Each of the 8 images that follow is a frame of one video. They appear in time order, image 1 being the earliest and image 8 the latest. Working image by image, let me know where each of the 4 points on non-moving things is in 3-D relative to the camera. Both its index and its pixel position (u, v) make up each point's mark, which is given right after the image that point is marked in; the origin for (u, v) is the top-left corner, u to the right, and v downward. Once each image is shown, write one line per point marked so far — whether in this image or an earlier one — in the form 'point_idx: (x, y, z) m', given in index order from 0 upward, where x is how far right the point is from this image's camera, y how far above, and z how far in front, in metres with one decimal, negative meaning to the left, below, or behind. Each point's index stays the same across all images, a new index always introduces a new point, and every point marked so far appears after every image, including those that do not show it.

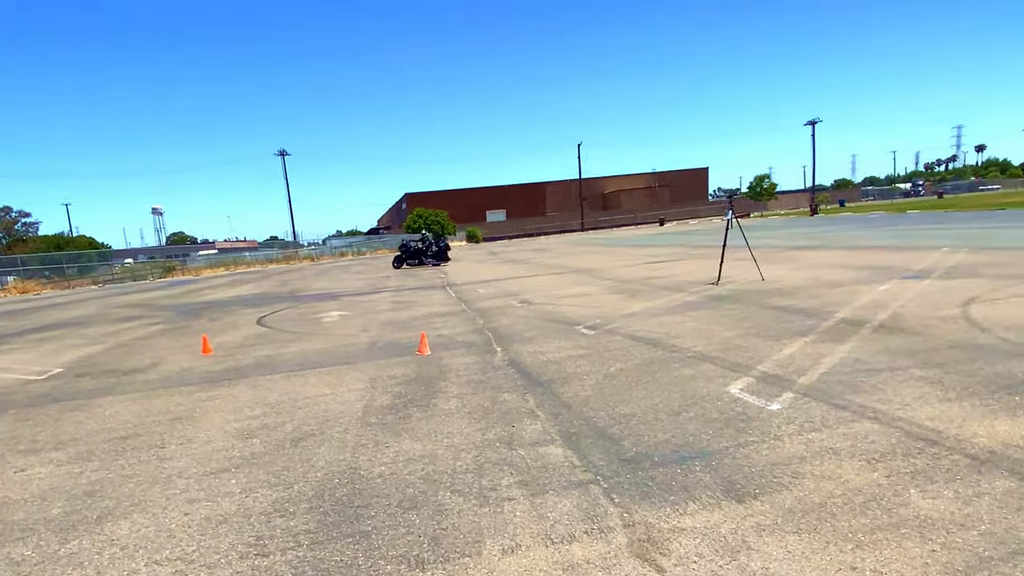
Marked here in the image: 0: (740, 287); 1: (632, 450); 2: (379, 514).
0: (+4.2, 0.0, +13.8) m
1: (+0.7, -0.9, +4.4) m
2: (-0.6, -1.1, +3.6) m
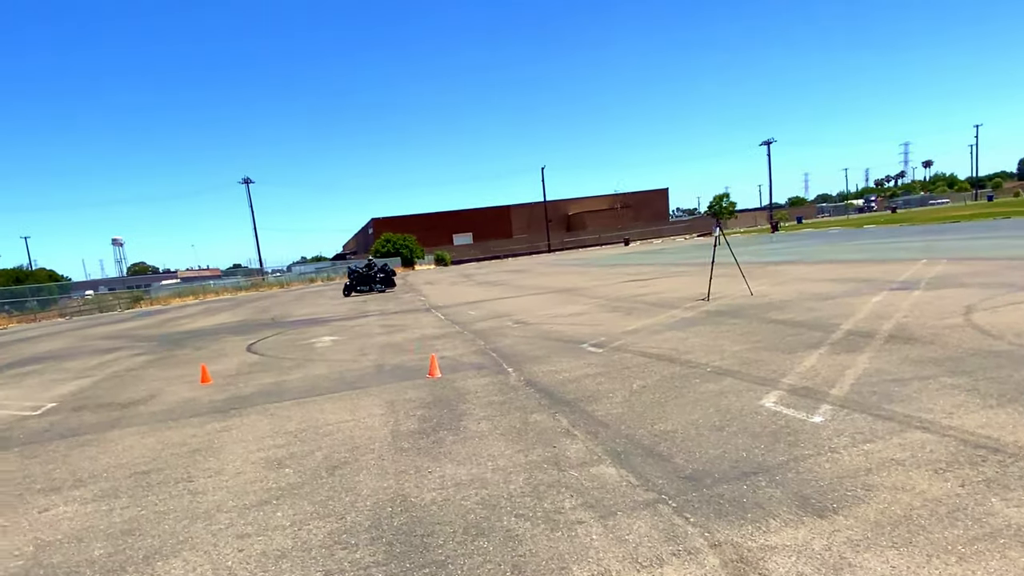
0: (+4.1, -0.3, +13.9) m
1: (+1.0, -1.0, +4.3) m
2: (-0.3, -1.2, +3.4) m
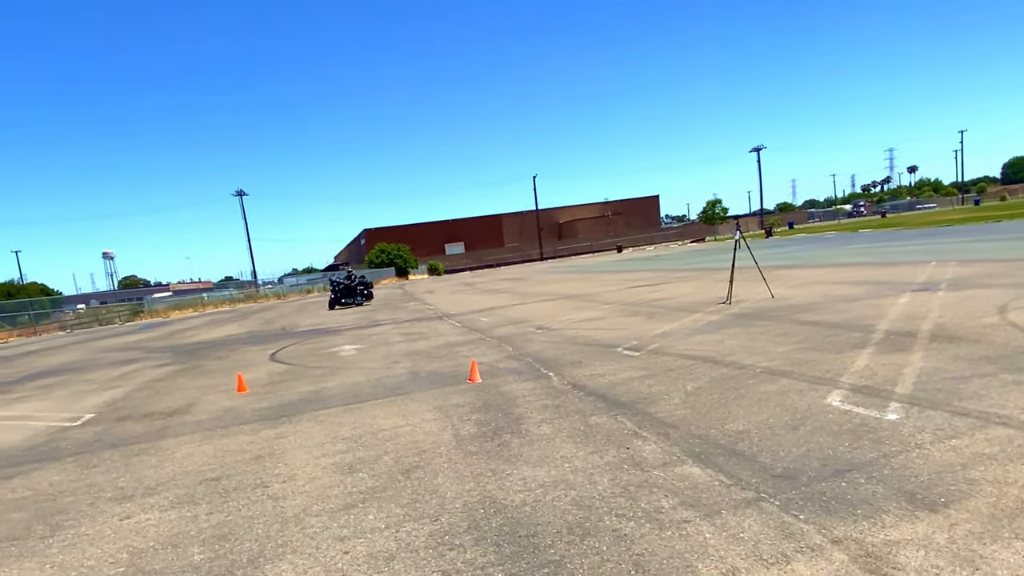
0: (+4.5, -0.3, +13.9) m
1: (+1.5, -1.0, +4.2) m
2: (+0.2, -1.1, +3.4) m
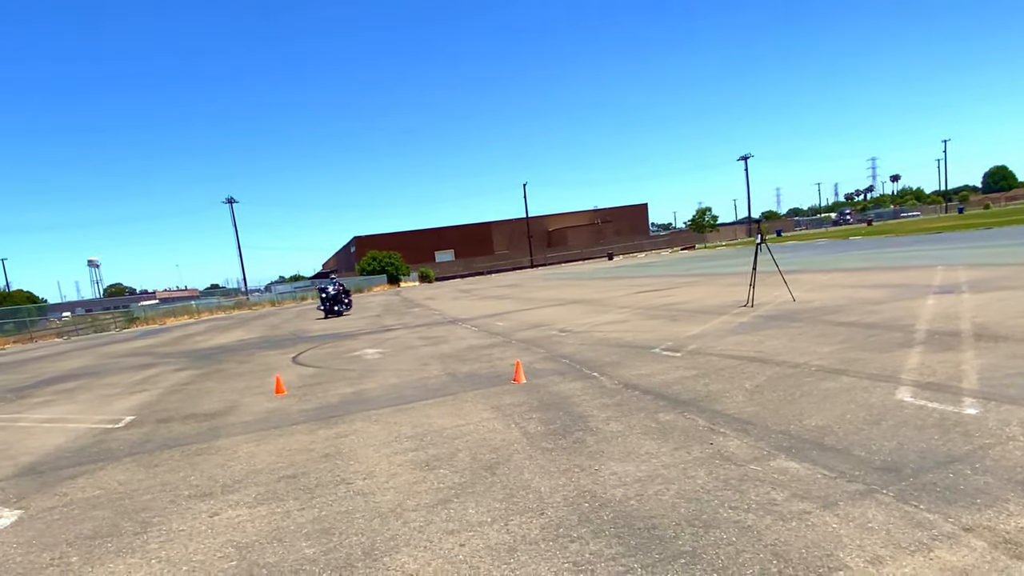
0: (+4.9, -0.4, +13.9) m
1: (+2.0, -1.0, +4.2) m
2: (+0.8, -1.1, +3.4) m
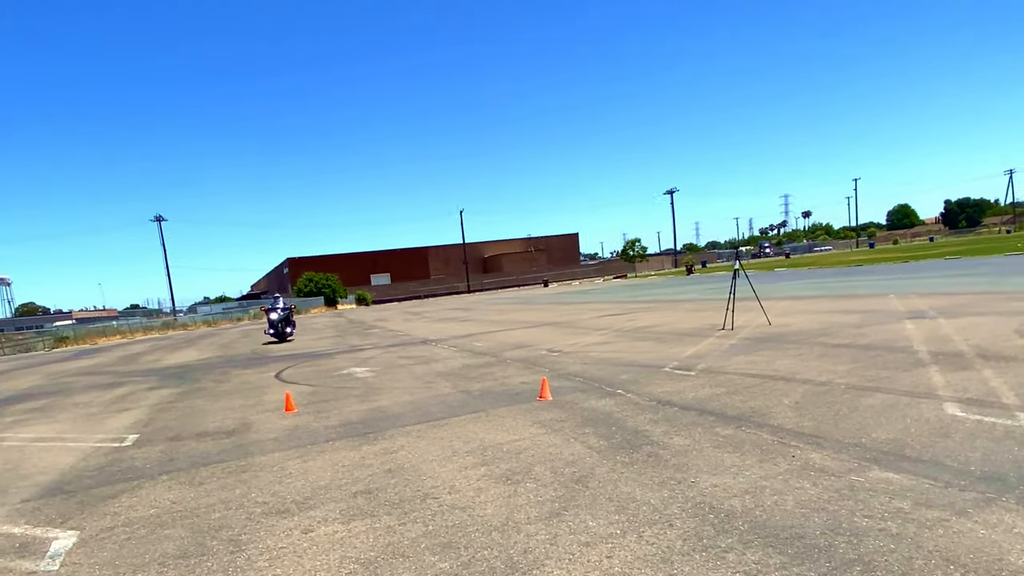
0: (+4.7, -0.8, +14.2) m
1: (+2.6, -1.0, +4.3) m
2: (+1.4, -1.1, +3.3) m
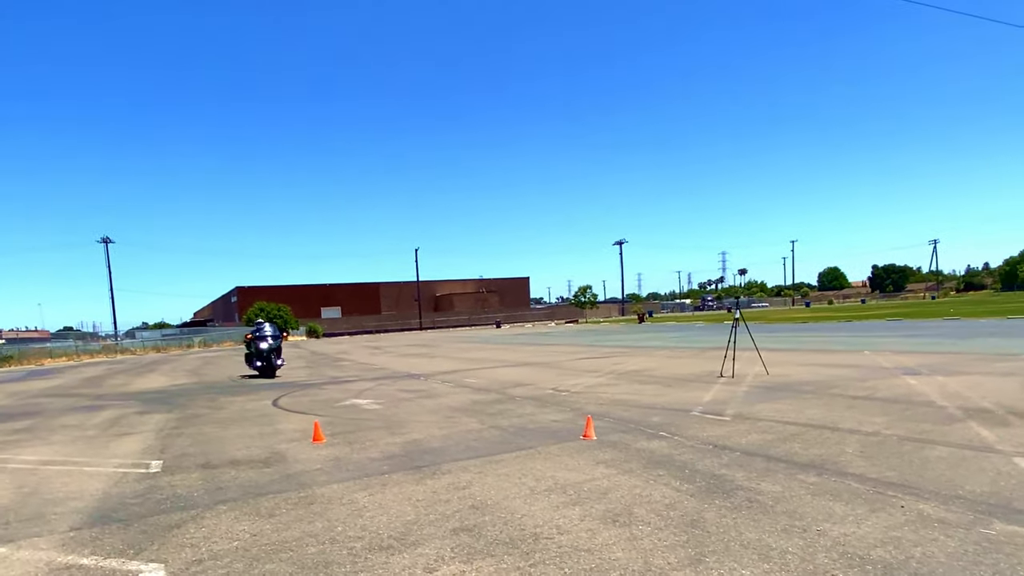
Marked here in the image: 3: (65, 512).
0: (+4.8, -1.7, +14.3) m
1: (+3.3, -1.3, +4.3) m
2: (+2.2, -1.3, +3.2) m
3: (-3.2, -1.6, +5.4) m
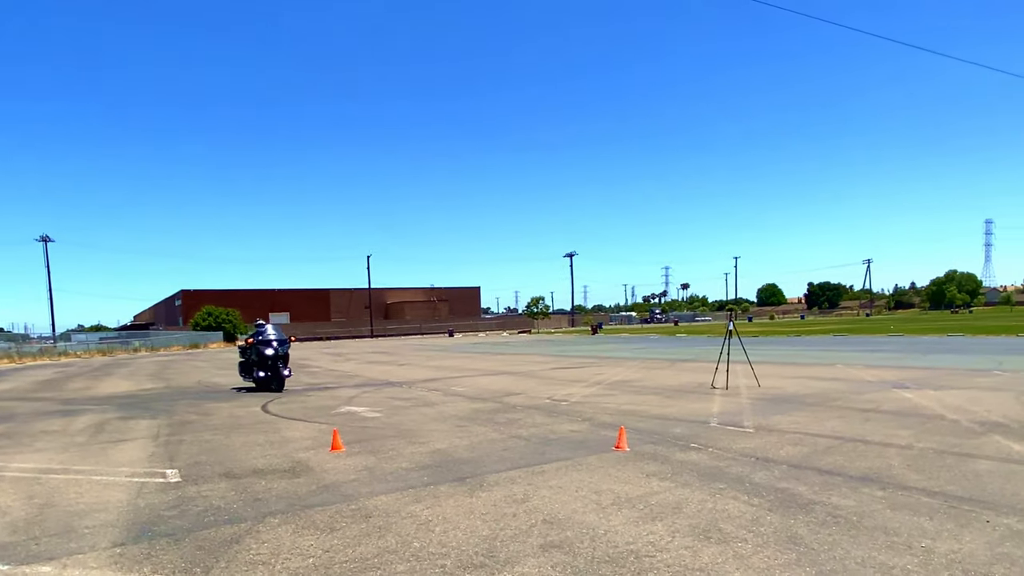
0: (+4.7, -2.0, +14.3) m
1: (+3.9, -1.4, +4.2) m
2: (+2.8, -1.4, +3.1) m
3: (-2.8, -1.6, +5.0) m
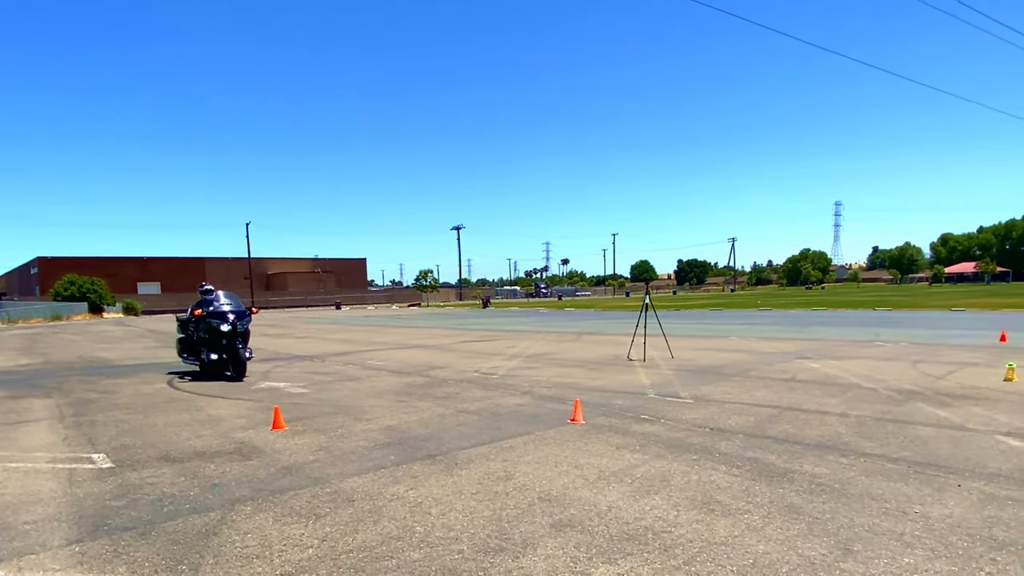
0: (+3.3, -1.5, +14.7) m
1: (+3.9, -1.3, +4.6) m
2: (+3.0, -1.3, +3.3) m
3: (-2.8, -1.4, +4.4) m
